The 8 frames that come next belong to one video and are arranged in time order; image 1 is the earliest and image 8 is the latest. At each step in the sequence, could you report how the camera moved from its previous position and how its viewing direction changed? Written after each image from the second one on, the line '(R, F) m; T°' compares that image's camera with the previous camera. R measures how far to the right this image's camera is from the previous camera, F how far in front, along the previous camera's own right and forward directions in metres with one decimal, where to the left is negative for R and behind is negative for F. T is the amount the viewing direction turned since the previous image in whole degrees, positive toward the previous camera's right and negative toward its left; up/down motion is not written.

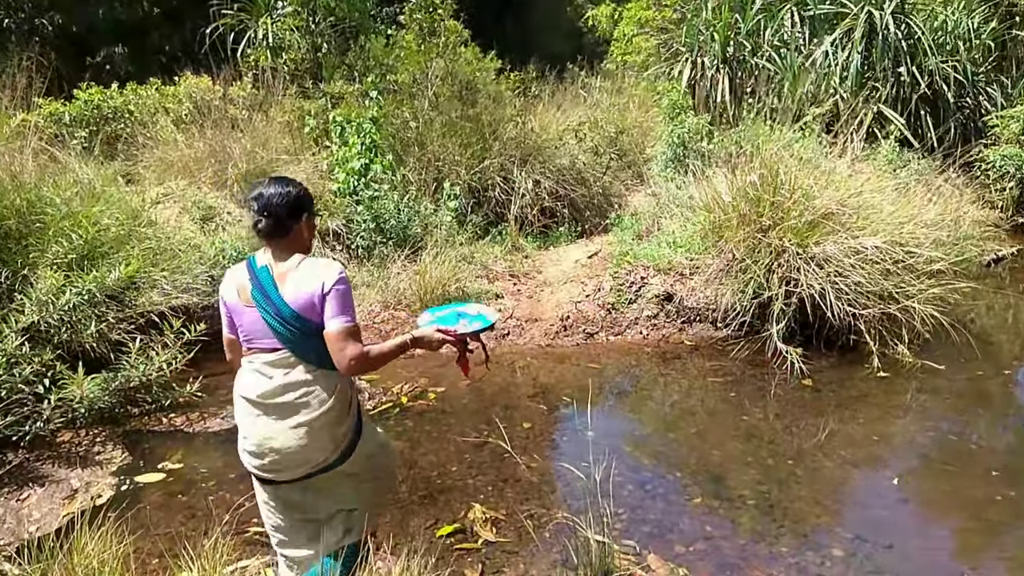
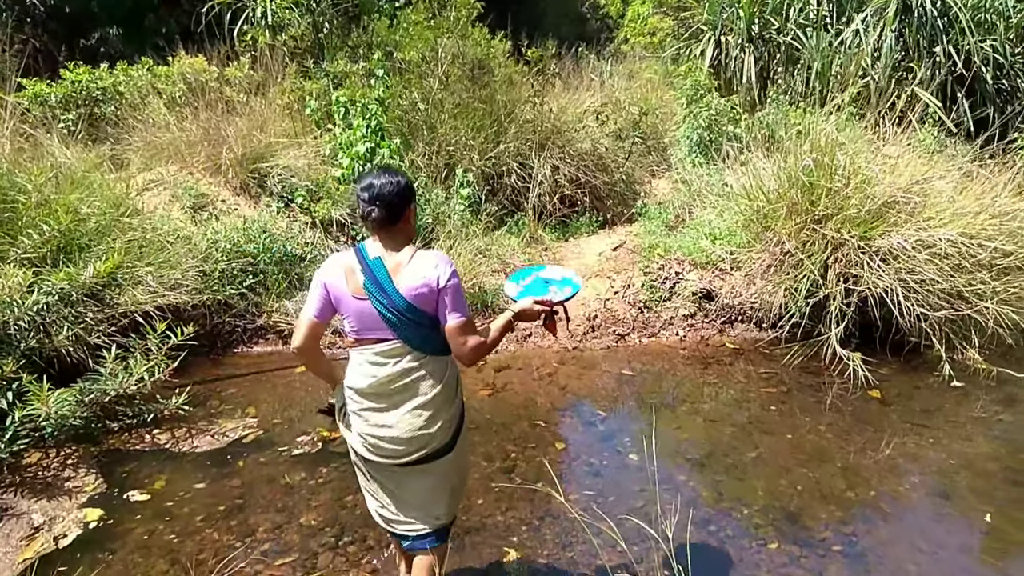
(-0.2, +0.7) m; 0°
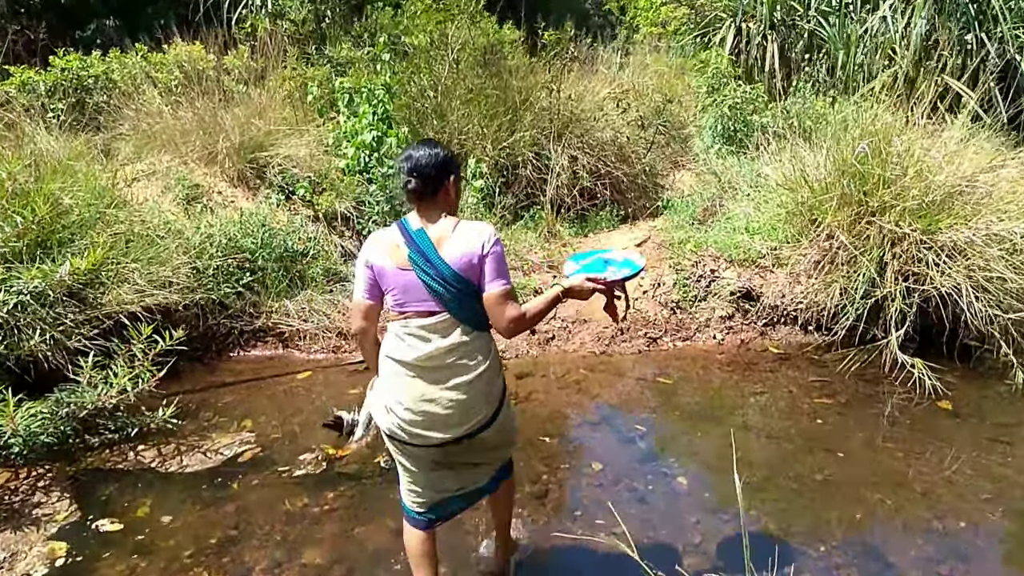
(-0.2, +0.6) m; 0°
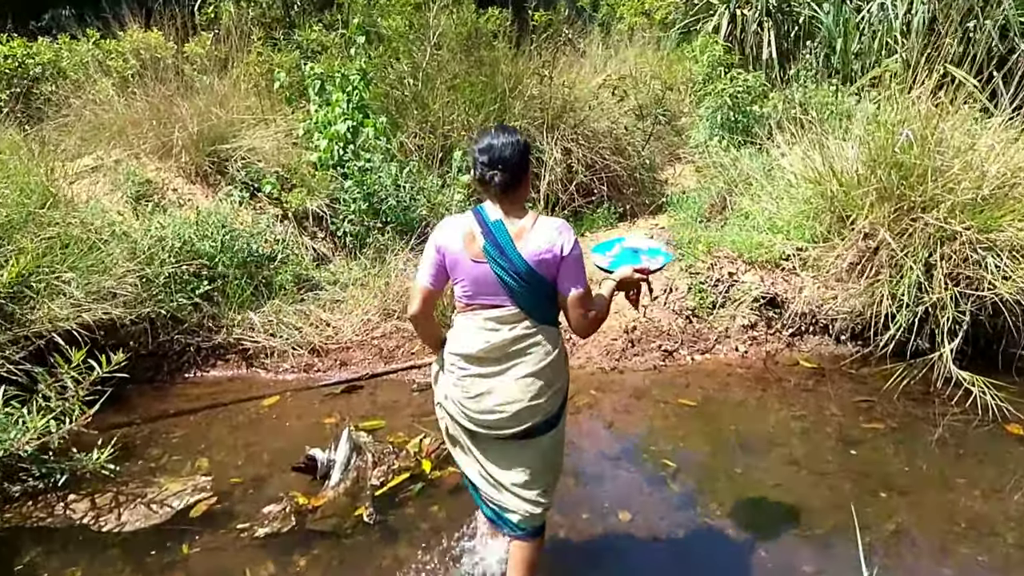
(-0.2, +0.7) m; +2°
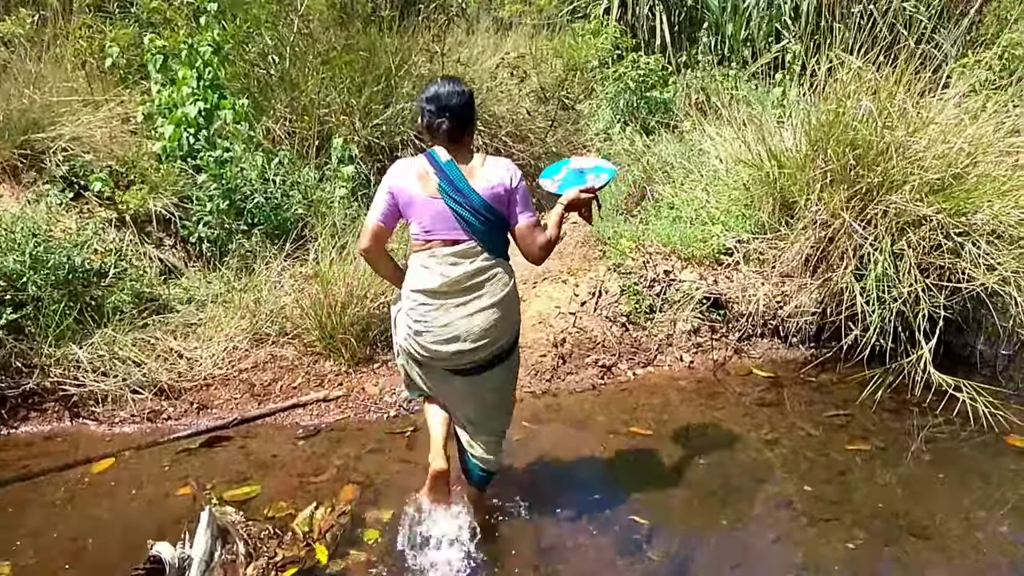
(-0.1, +1.0) m; +9°
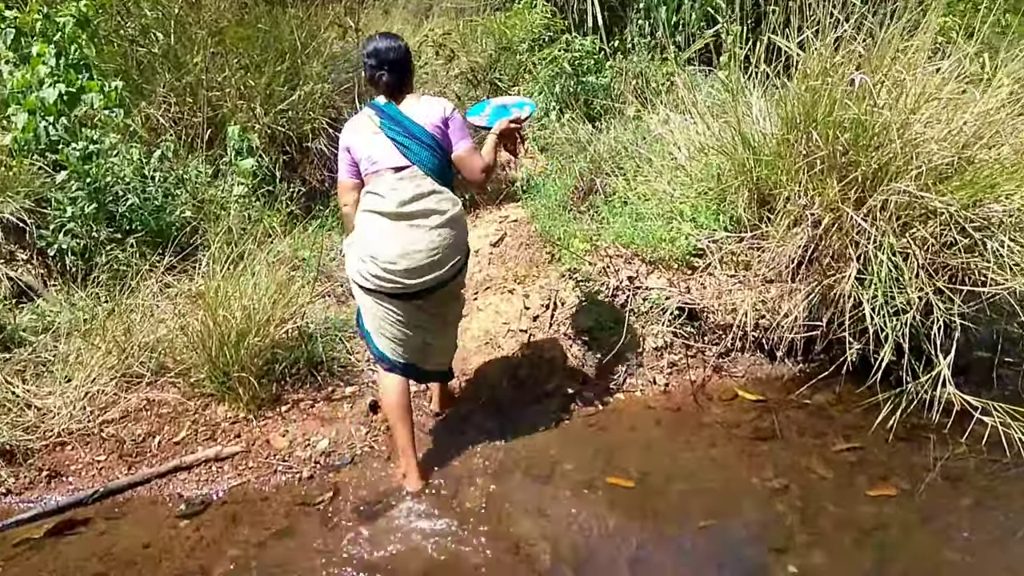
(-0.1, +0.8) m; +6°
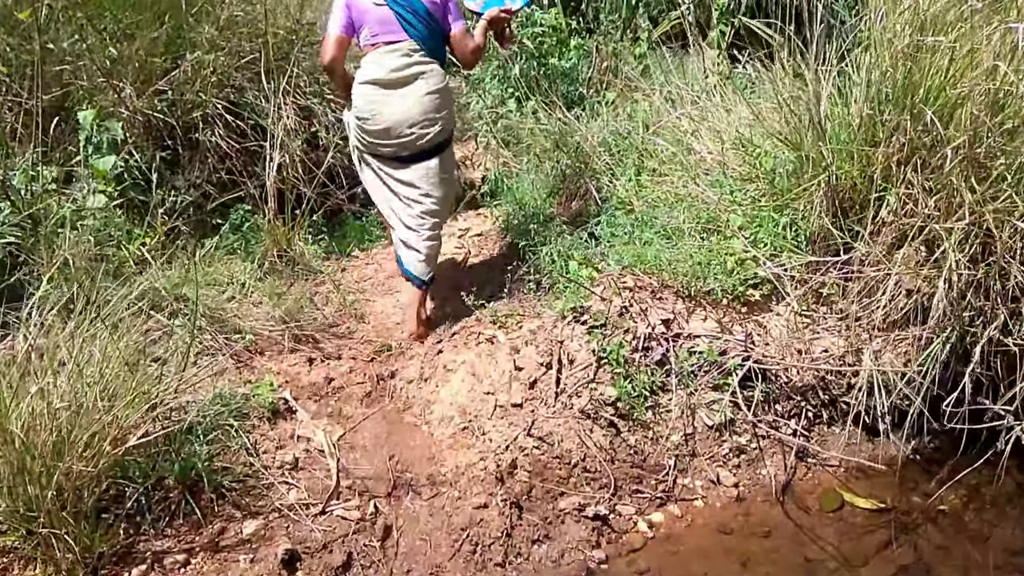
(-0.2, +1.4) m; +5°
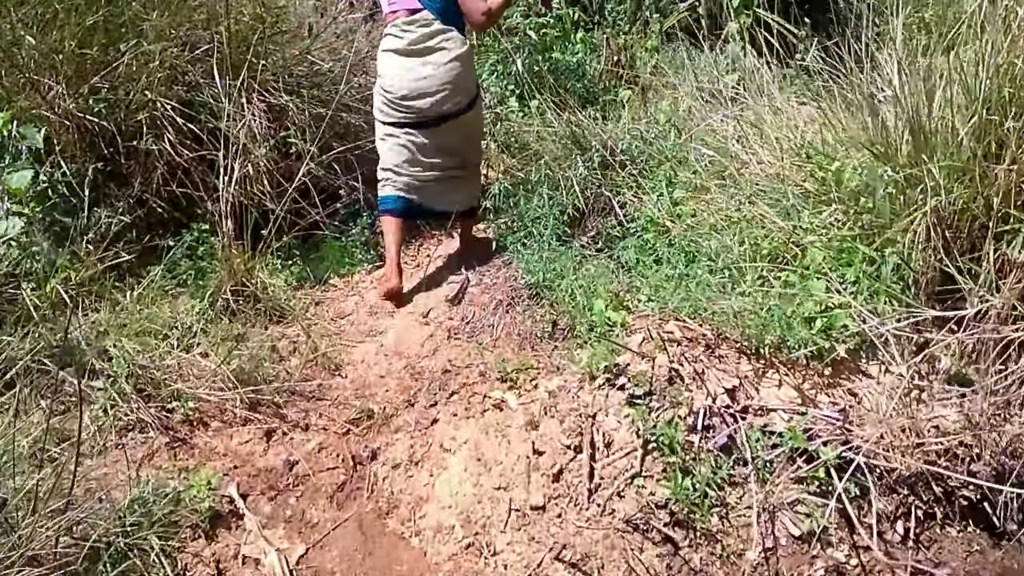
(-0.1, +0.7) m; +1°
